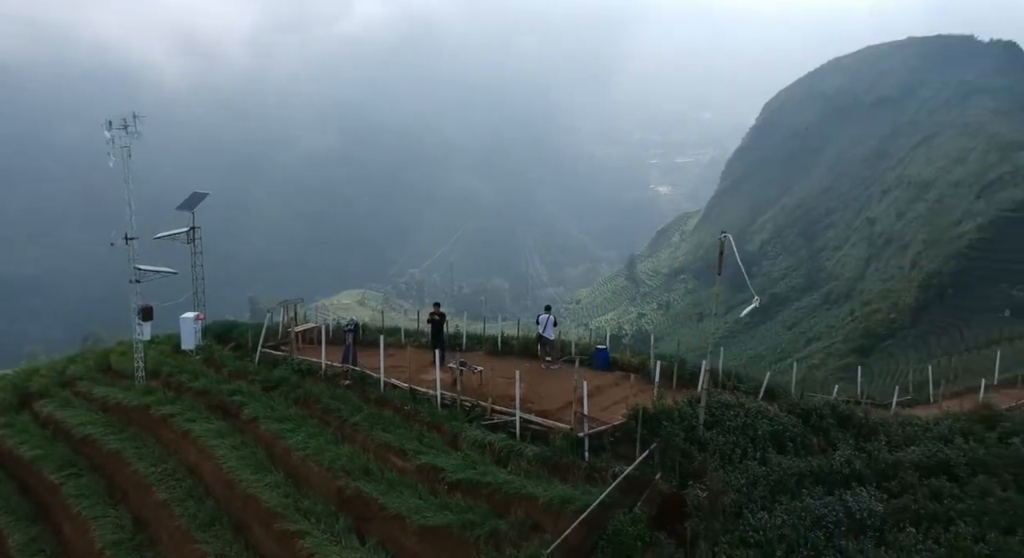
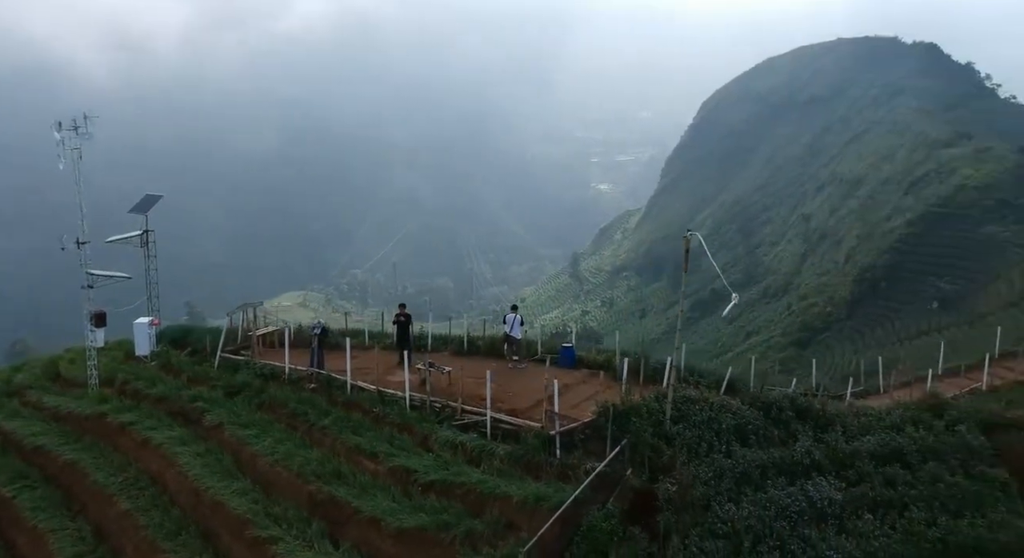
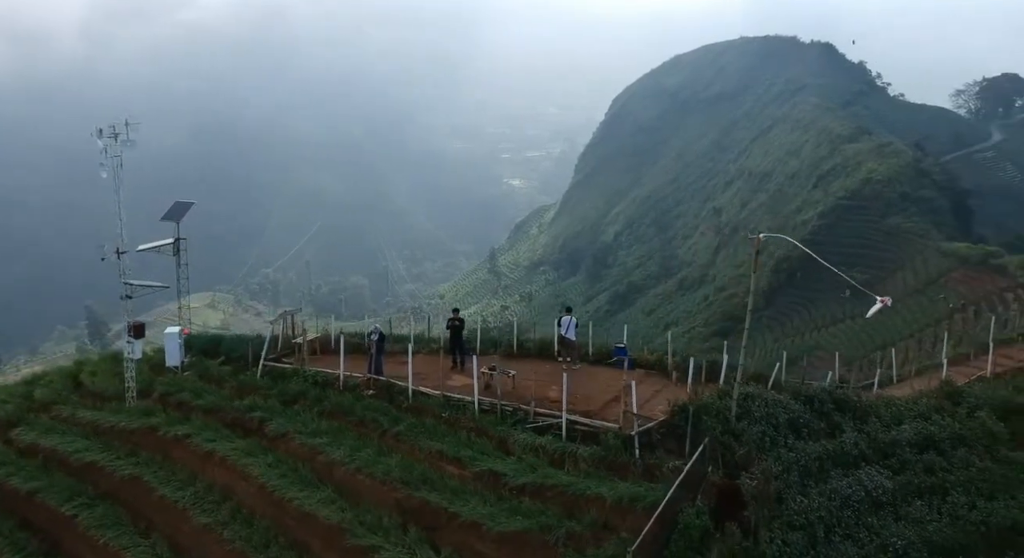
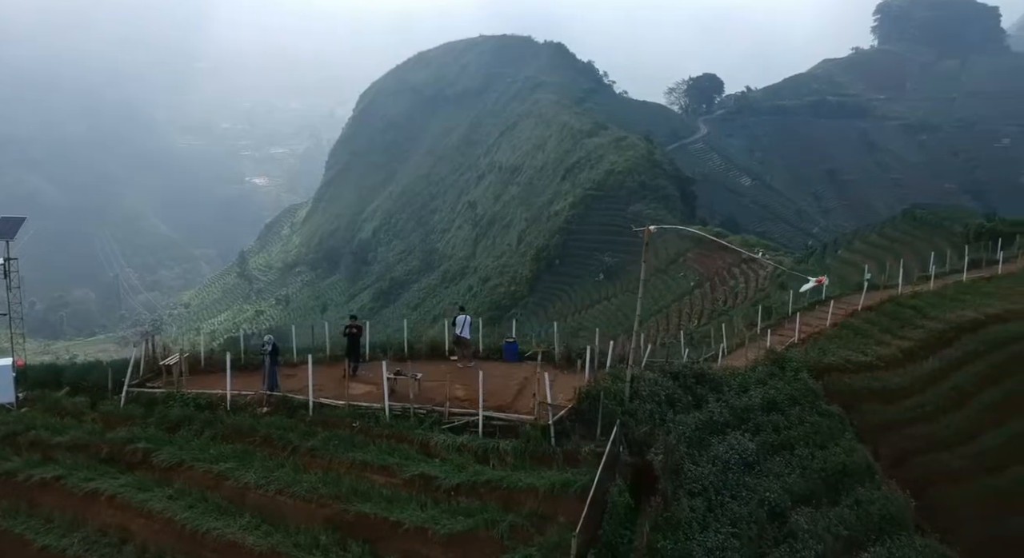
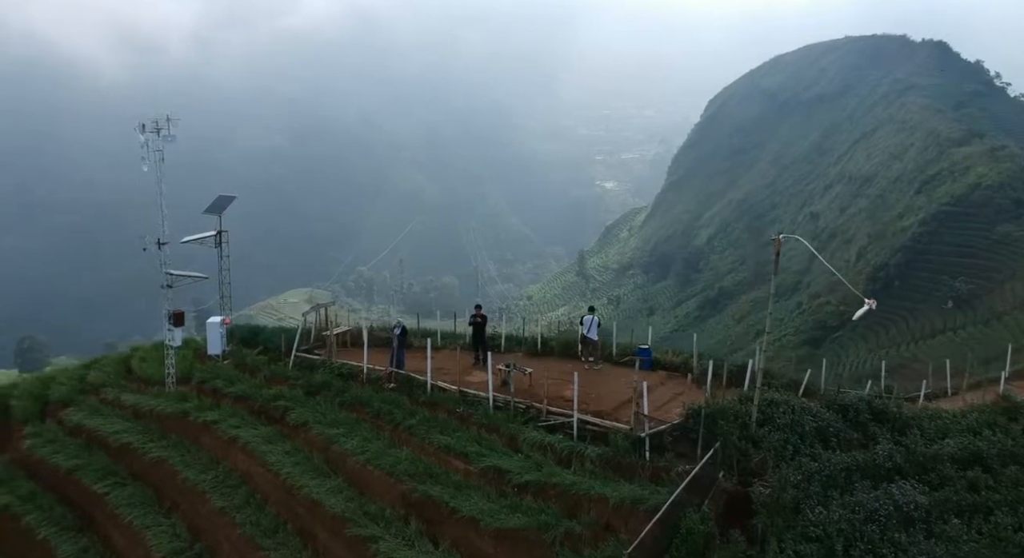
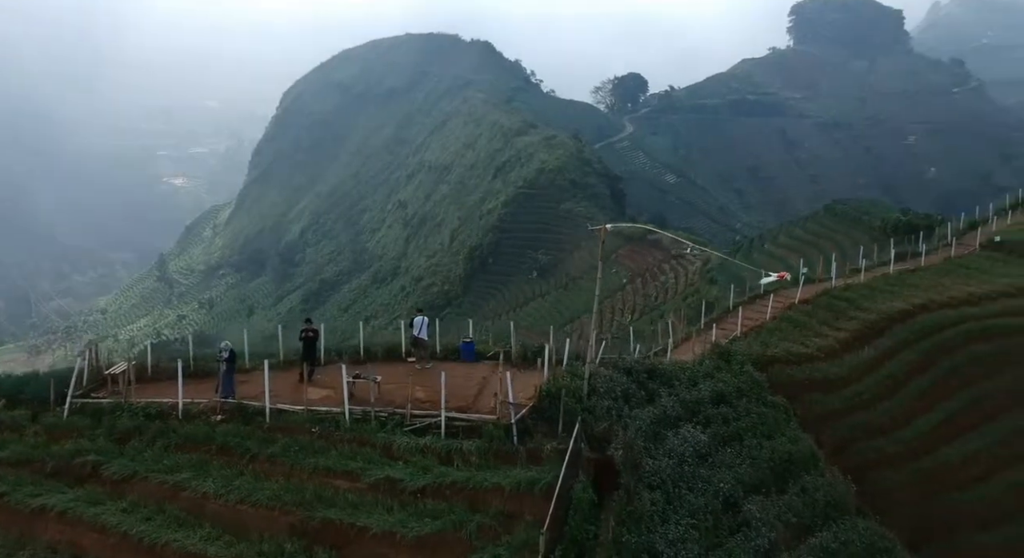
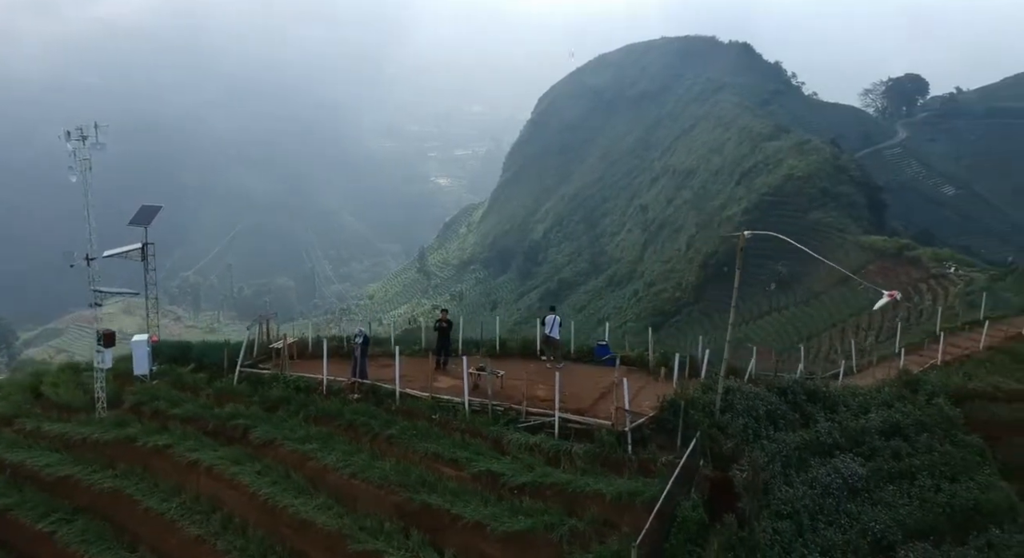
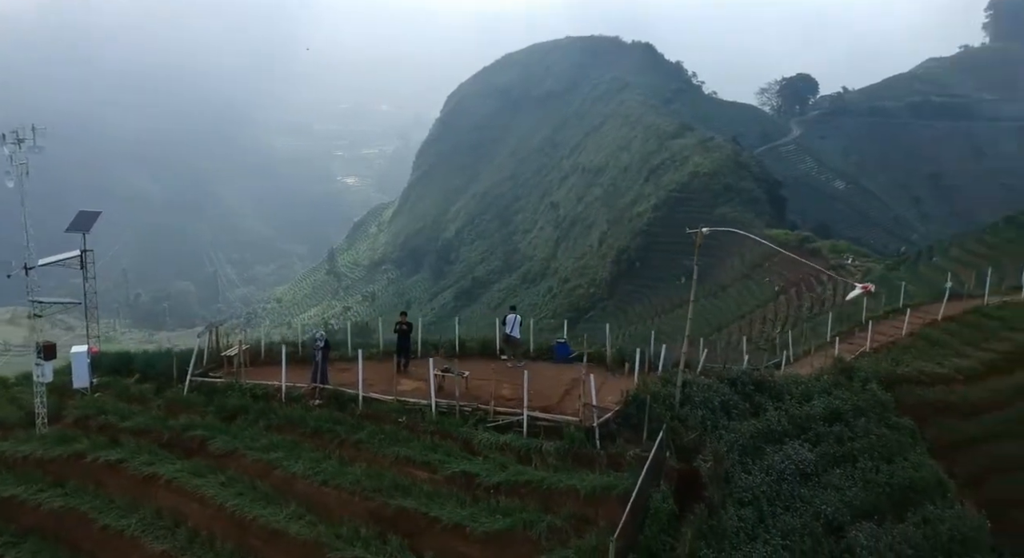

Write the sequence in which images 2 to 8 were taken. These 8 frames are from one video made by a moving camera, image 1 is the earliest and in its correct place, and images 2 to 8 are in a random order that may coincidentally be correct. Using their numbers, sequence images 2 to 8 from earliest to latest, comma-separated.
2, 5, 3, 7, 8, 4, 6
